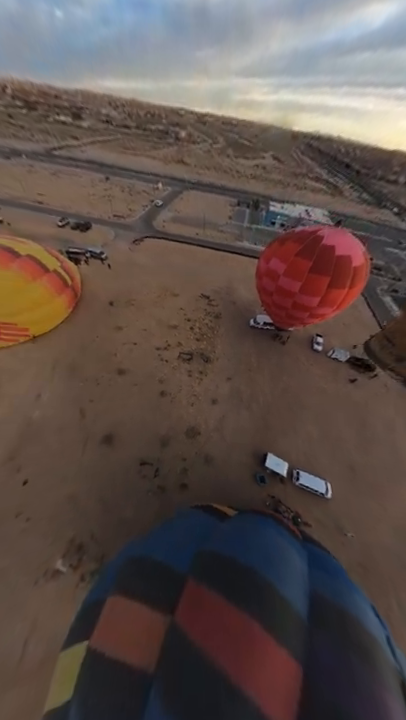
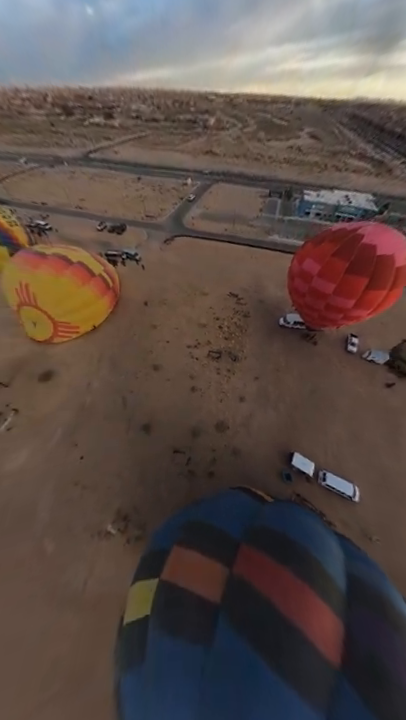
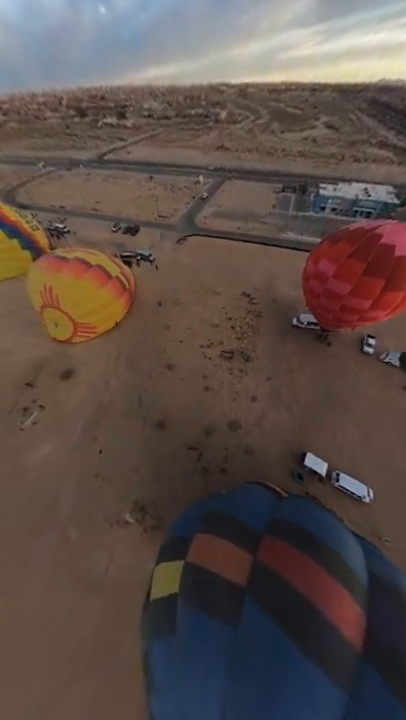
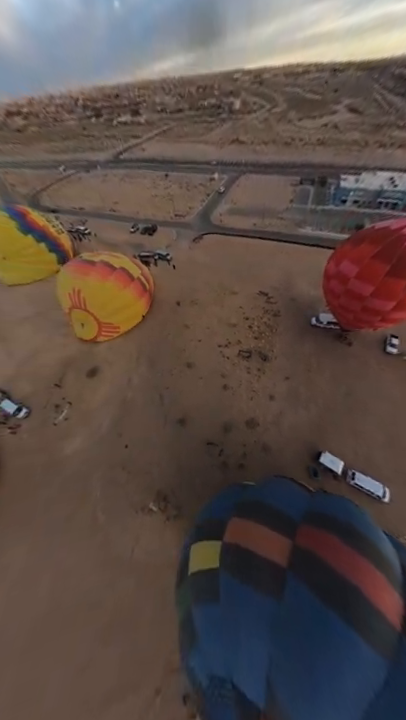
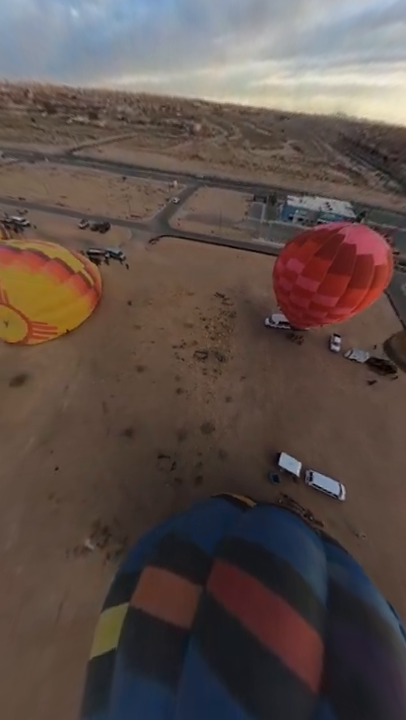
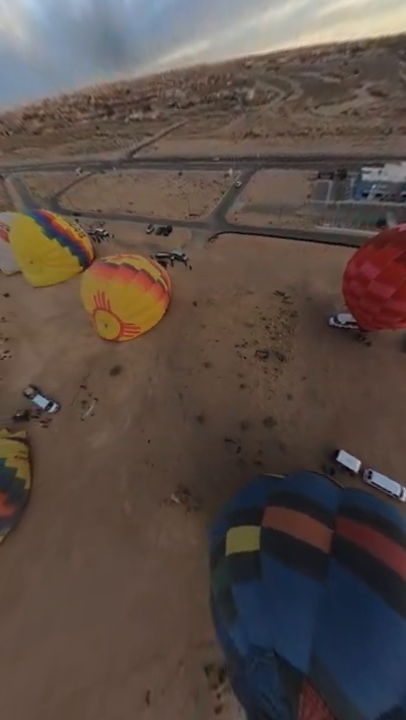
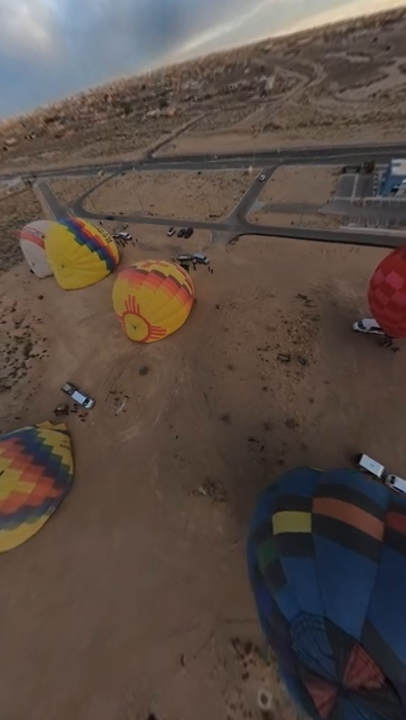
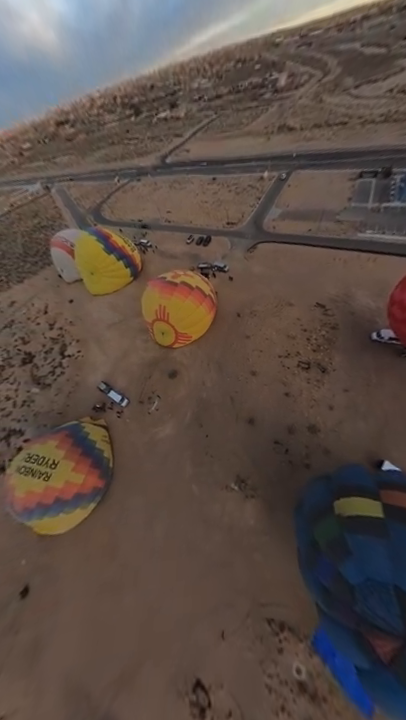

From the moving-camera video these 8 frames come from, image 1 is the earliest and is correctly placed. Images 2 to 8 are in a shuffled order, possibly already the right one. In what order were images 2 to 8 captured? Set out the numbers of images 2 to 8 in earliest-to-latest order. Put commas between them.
5, 2, 3, 4, 6, 7, 8
